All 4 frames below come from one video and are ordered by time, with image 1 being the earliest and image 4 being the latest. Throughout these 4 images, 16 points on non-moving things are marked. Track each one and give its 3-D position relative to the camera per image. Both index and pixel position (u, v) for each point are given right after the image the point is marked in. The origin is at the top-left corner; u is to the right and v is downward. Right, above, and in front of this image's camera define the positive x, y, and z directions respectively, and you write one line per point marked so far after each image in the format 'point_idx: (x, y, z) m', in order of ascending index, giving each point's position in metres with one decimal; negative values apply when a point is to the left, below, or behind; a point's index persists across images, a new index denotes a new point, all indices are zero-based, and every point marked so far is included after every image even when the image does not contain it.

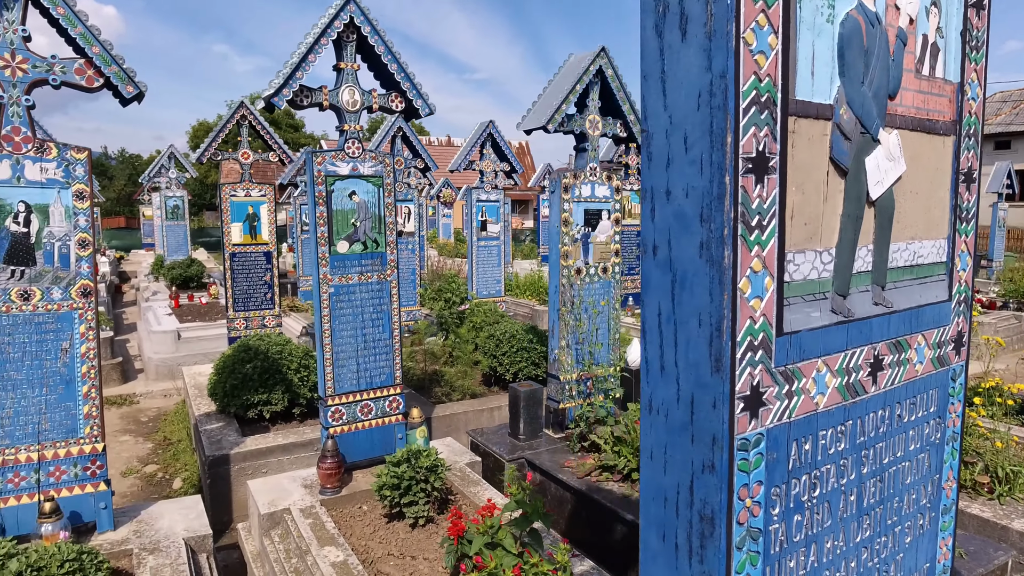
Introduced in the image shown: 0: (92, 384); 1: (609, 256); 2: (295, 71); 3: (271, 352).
0: (-2.2, -0.5, +3.5) m
1: (+0.8, +0.2, +5.4) m
2: (-1.3, +1.3, +3.9) m
3: (-2.1, -0.6, +5.9) m
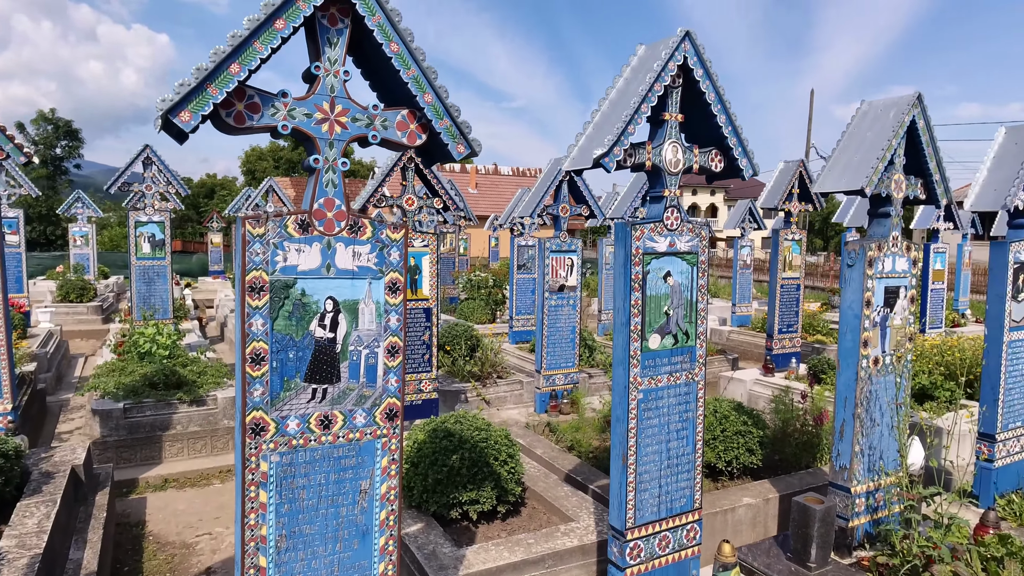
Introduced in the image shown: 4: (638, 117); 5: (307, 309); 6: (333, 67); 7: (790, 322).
0: (-0.5, -1.0, +2.7) m
1: (+2.6, -0.4, +4.4) m
2: (+0.5, +0.8, +3.1) m
3: (-0.3, -1.1, +5.0) m
4: (+0.6, +0.8, +3.1) m
5: (-0.7, -0.1, +2.4) m
6: (-0.7, +0.8, +2.5) m
7: (+3.9, -0.5, +9.4) m
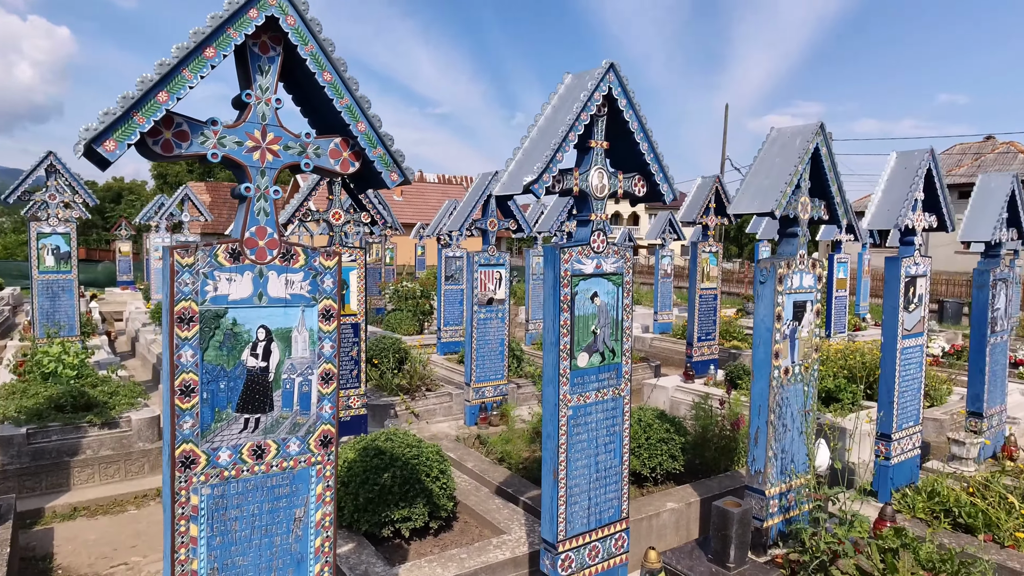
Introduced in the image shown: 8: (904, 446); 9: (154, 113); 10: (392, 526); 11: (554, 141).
0: (-0.7, -1.1, +2.7) m
1: (+2.1, -0.5, +4.8) m
2: (+0.2, +0.7, +3.2) m
3: (-0.8, -1.3, +5.0) m
4: (+0.3, +0.7, +3.3) m
5: (-1.0, -0.2, +2.4) m
6: (-0.9, +0.7, +2.4) m
7: (+2.9, -0.6, +9.8) m
8: (+3.3, -1.3, +5.6) m
9: (-1.2, +0.6, +2.2) m
10: (-0.8, -1.7, +4.7) m
11: (+0.2, +0.7, +3.2) m
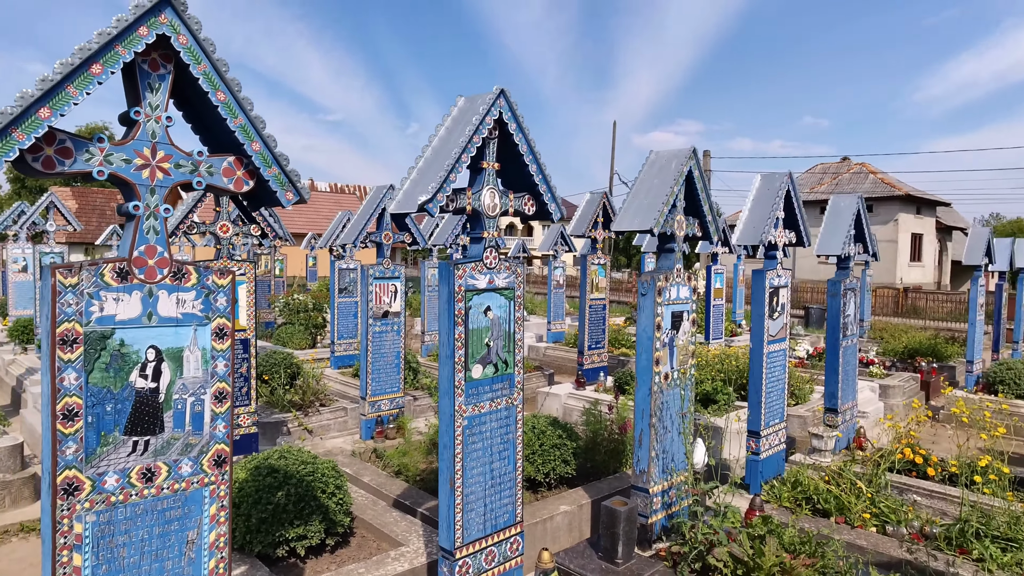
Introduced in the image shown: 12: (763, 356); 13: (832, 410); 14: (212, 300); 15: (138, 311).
0: (-1.2, -1.2, +2.6) m
1: (+1.4, -0.5, +5.2) m
2: (-0.3, +0.6, +3.3) m
3: (-1.6, -1.4, +5.0) m
4: (-0.3, +0.6, +3.4) m
5: (-1.4, -0.3, +2.4) m
6: (-1.3, +0.6, +2.4) m
7: (+1.3, -0.8, +10.3) m
8: (+2.4, -1.4, +6.1) m
9: (-1.5, +0.5, +2.1) m
10: (-1.6, -1.8, +4.6) m
11: (-0.3, +0.6, +3.3) m
12: (+2.2, -0.6, +6.0) m
13: (+3.3, -1.3, +7.0) m
14: (-1.1, 0.0, +2.6) m
15: (-1.3, -0.1, +2.4) m
